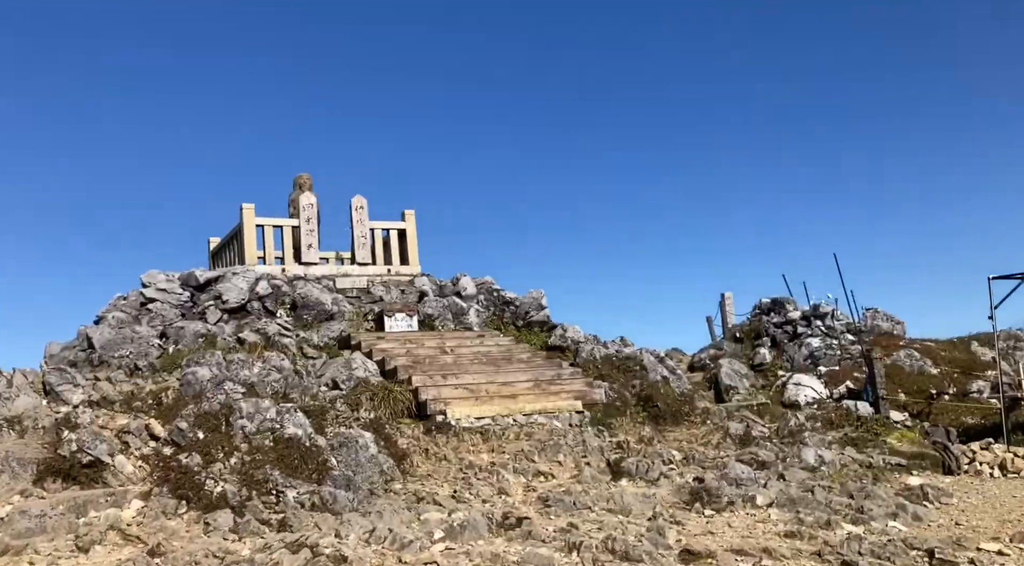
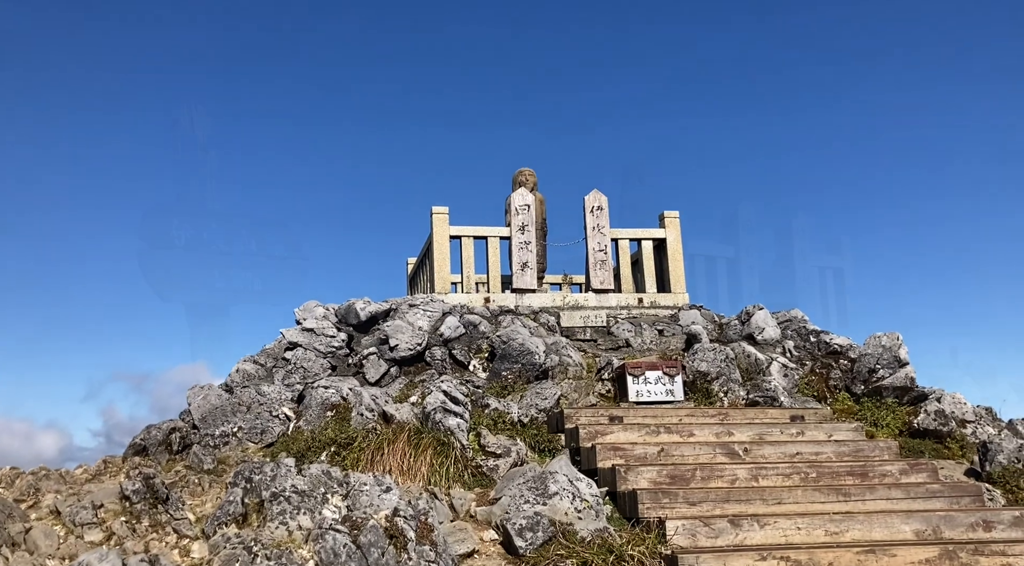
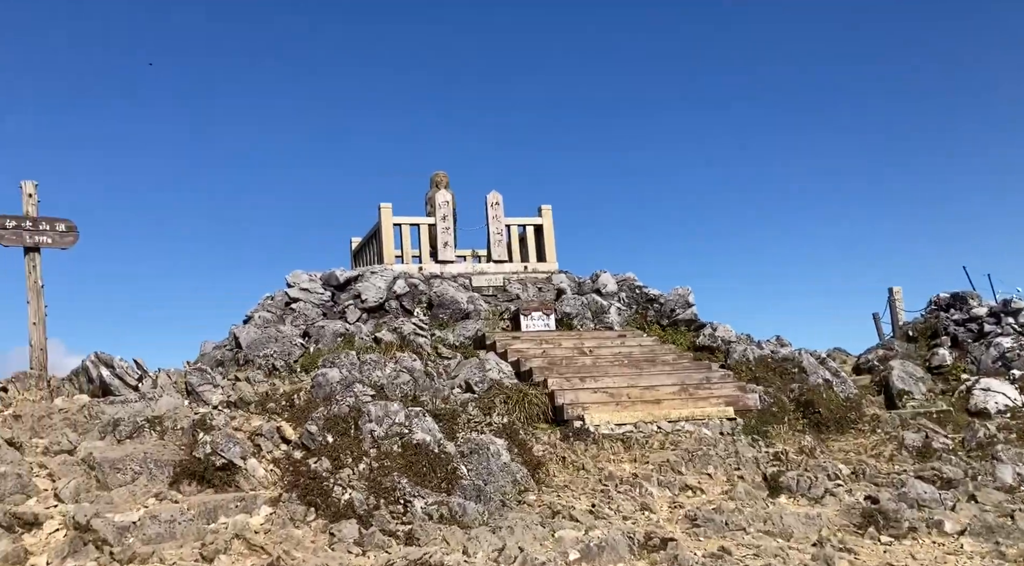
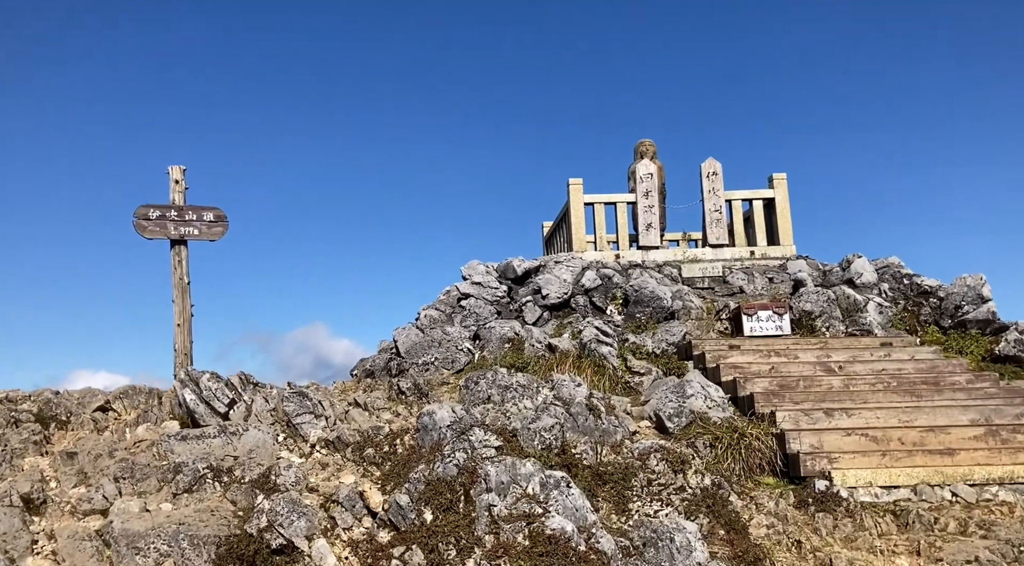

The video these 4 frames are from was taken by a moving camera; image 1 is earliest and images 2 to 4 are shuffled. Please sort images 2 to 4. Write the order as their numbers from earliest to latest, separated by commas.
3, 4, 2
